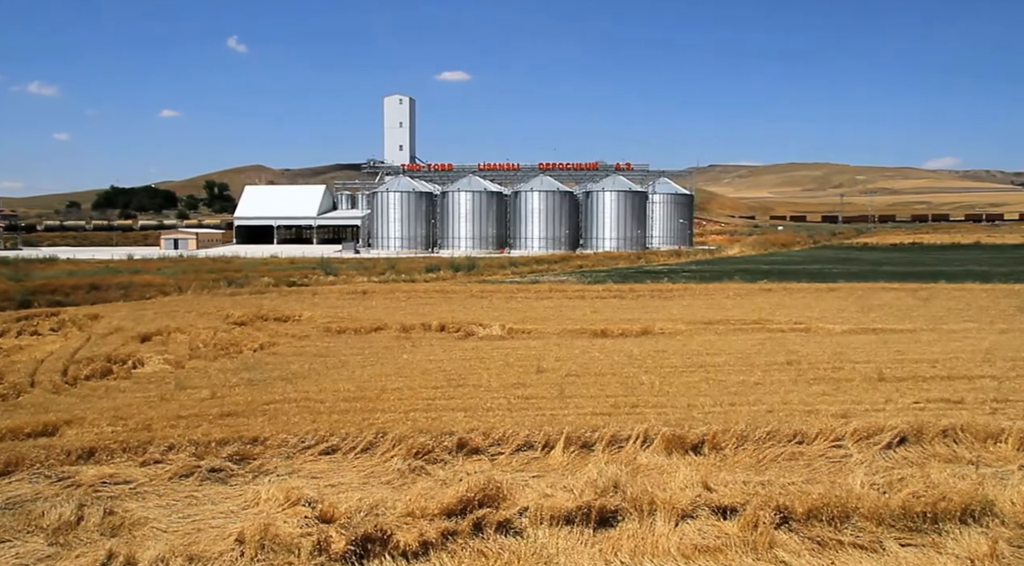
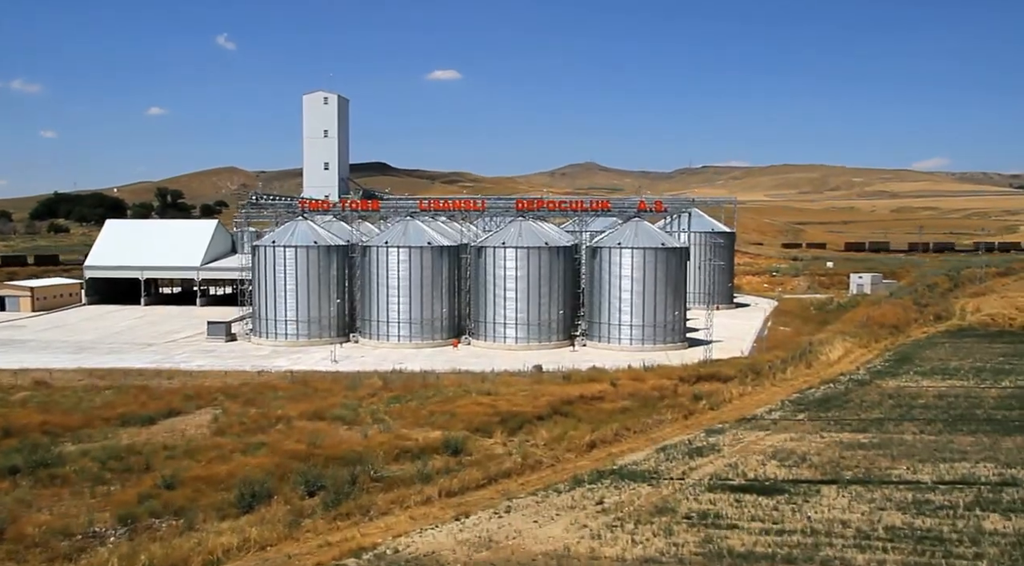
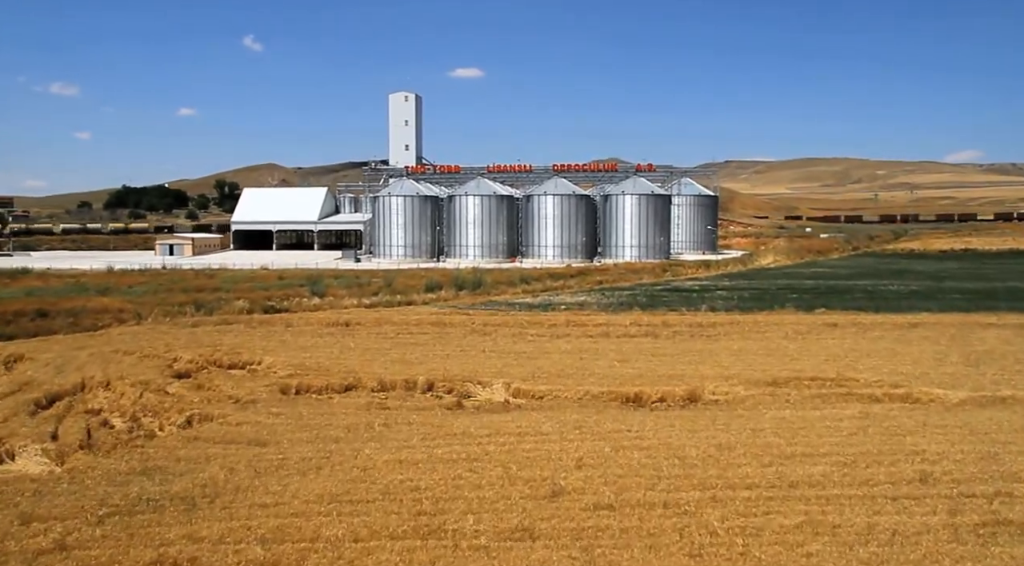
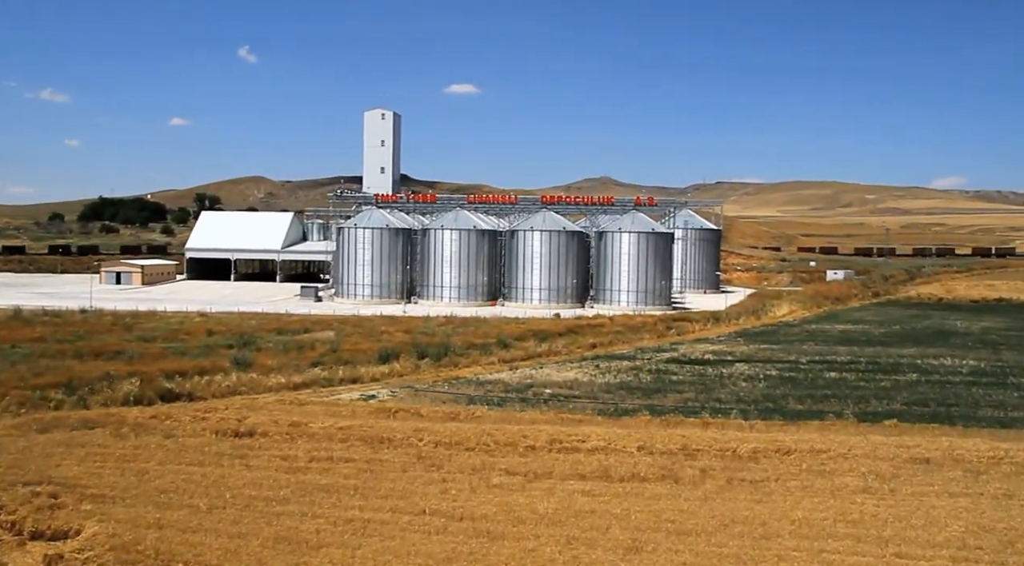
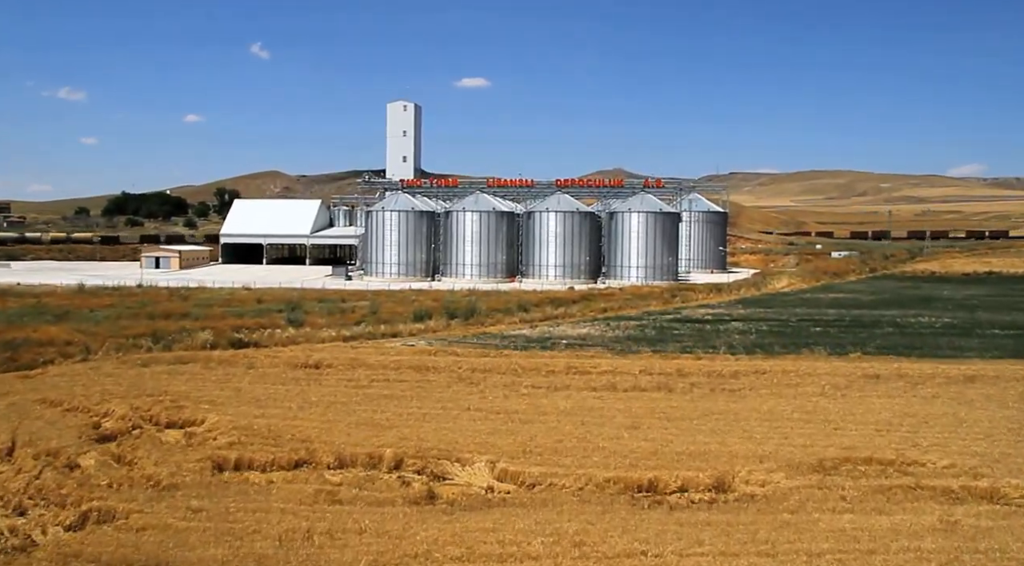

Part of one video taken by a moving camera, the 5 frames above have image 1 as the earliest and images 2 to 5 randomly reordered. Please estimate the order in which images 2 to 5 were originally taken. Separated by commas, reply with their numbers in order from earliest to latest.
3, 5, 4, 2
